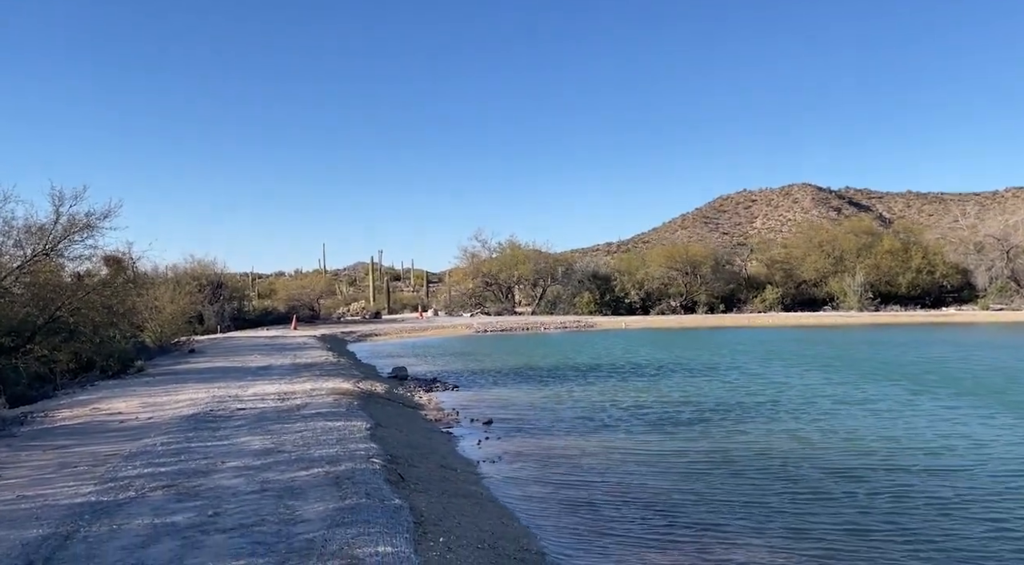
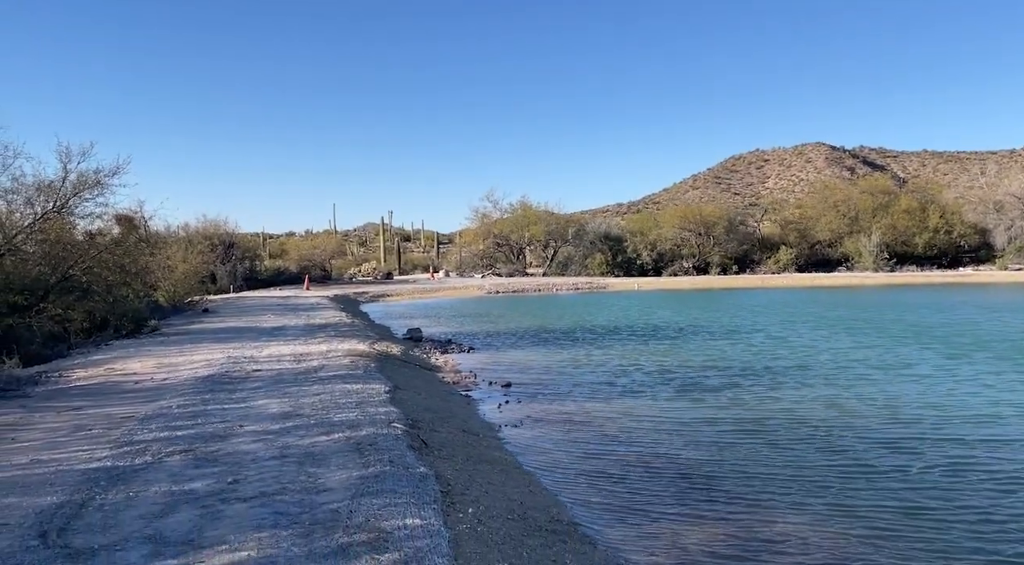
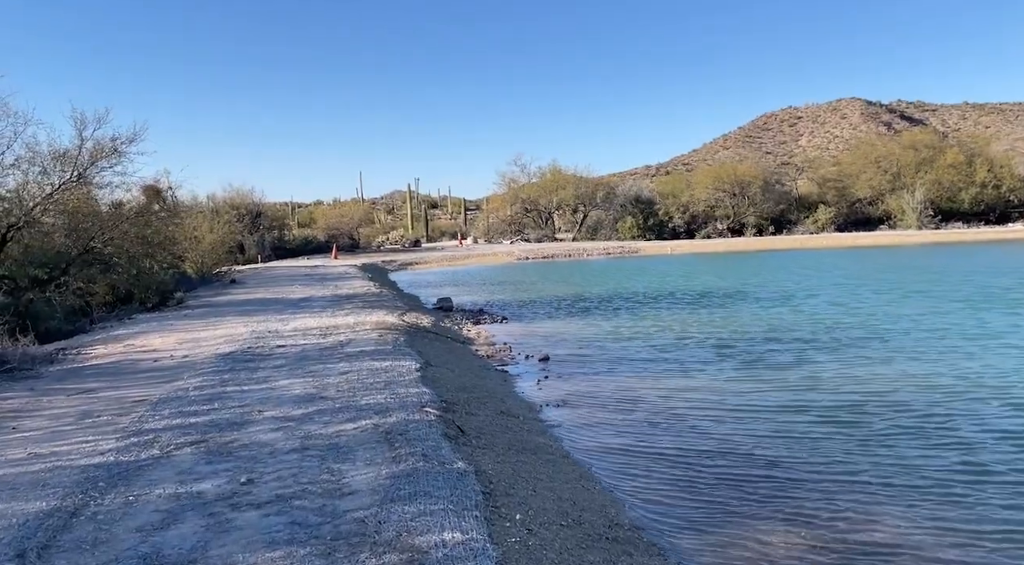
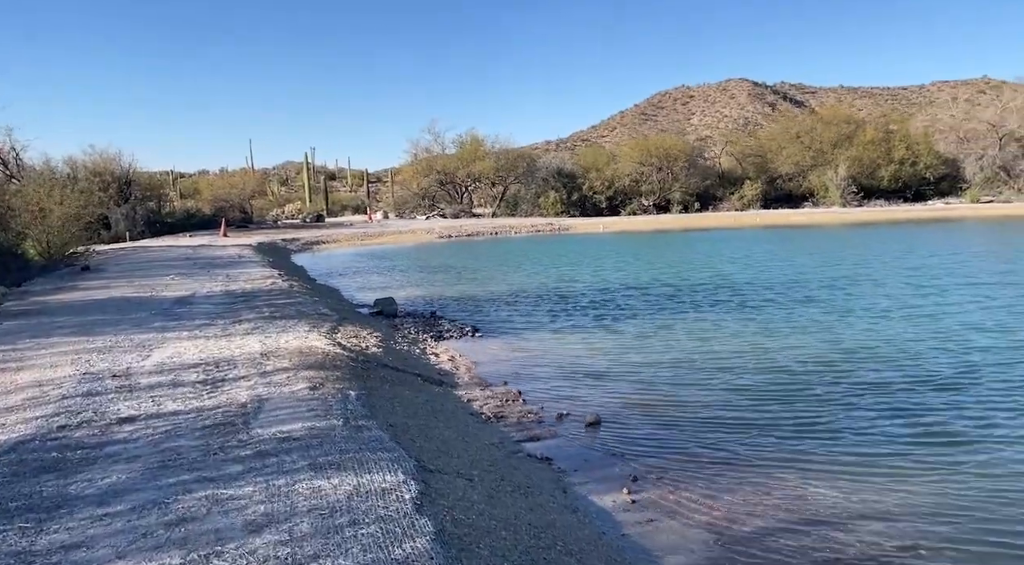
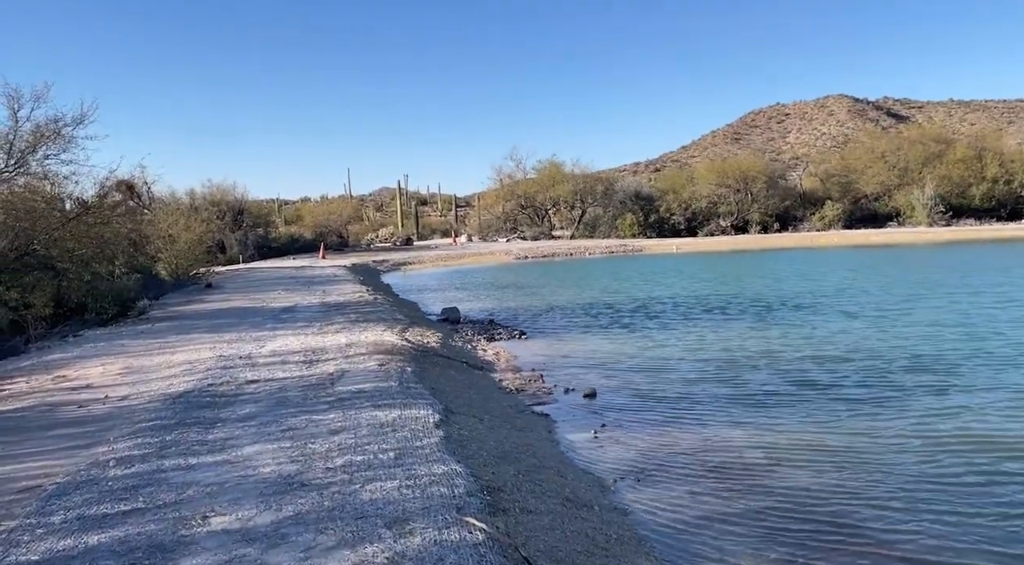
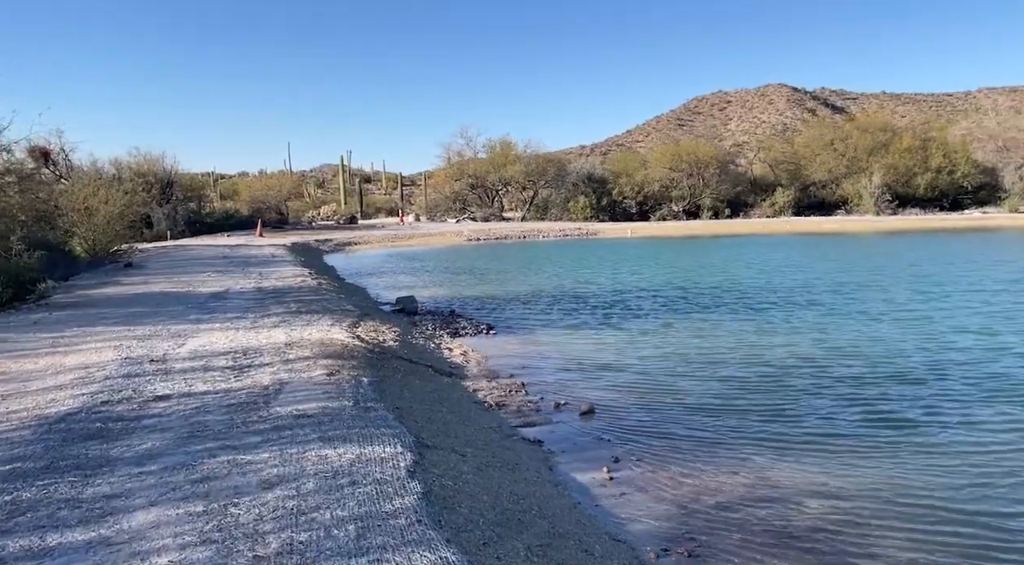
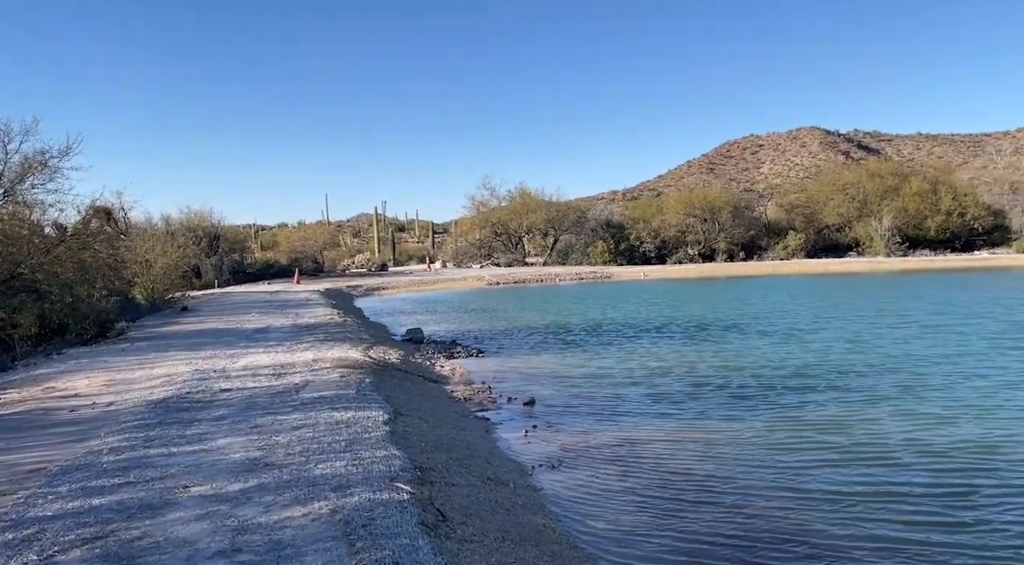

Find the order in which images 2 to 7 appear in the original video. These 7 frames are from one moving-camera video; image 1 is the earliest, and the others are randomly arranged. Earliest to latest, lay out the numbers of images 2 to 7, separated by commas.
2, 3, 7, 5, 6, 4
